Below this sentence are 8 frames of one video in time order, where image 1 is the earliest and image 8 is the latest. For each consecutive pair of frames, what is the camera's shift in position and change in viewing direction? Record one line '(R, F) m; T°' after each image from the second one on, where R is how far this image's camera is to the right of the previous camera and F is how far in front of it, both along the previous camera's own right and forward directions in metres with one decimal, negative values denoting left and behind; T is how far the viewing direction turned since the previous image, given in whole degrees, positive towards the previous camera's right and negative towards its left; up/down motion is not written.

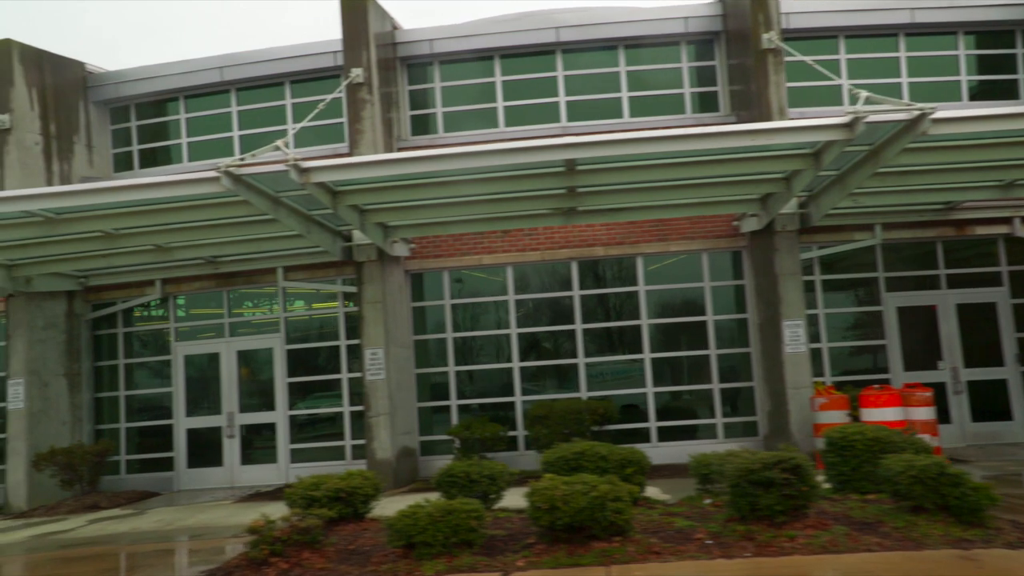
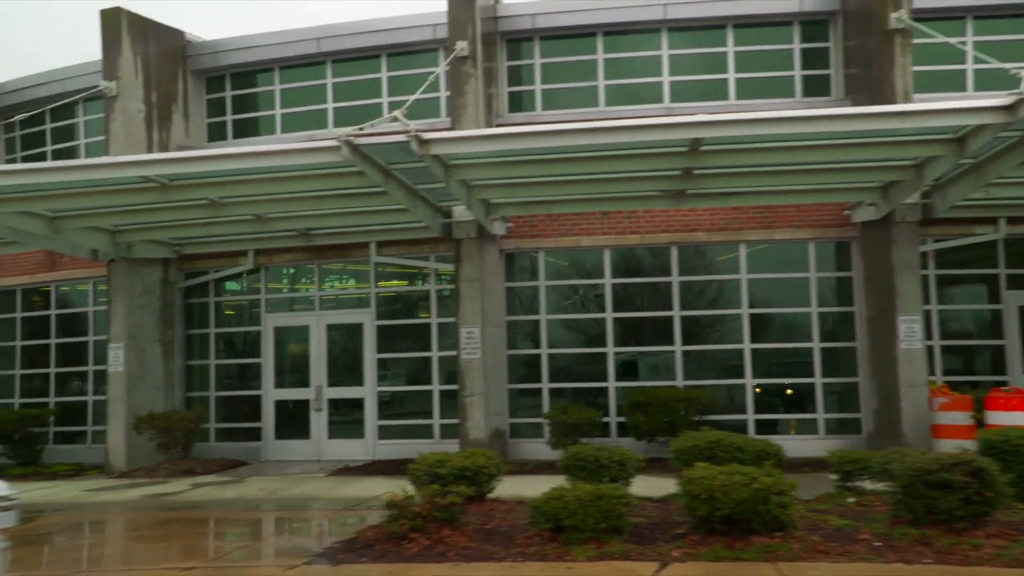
(-0.9, +0.2) m; -3°
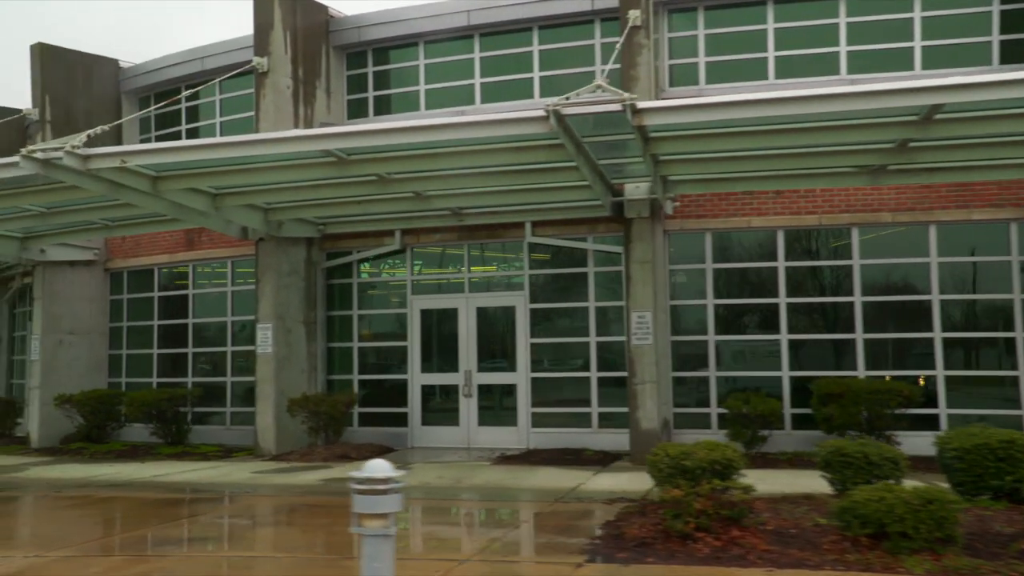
(-1.7, +0.6) m; -4°
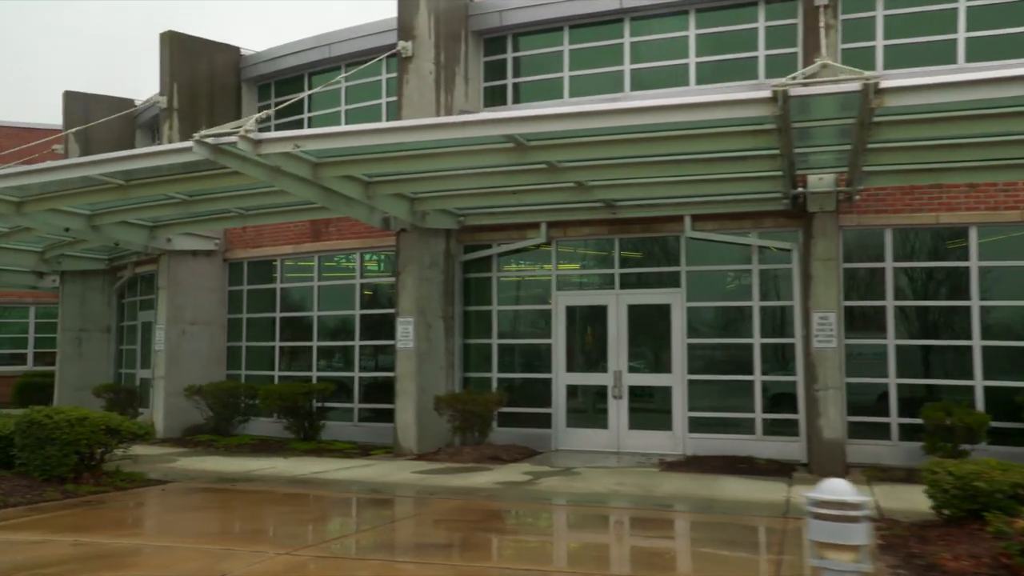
(-1.7, +0.7) m; -4°
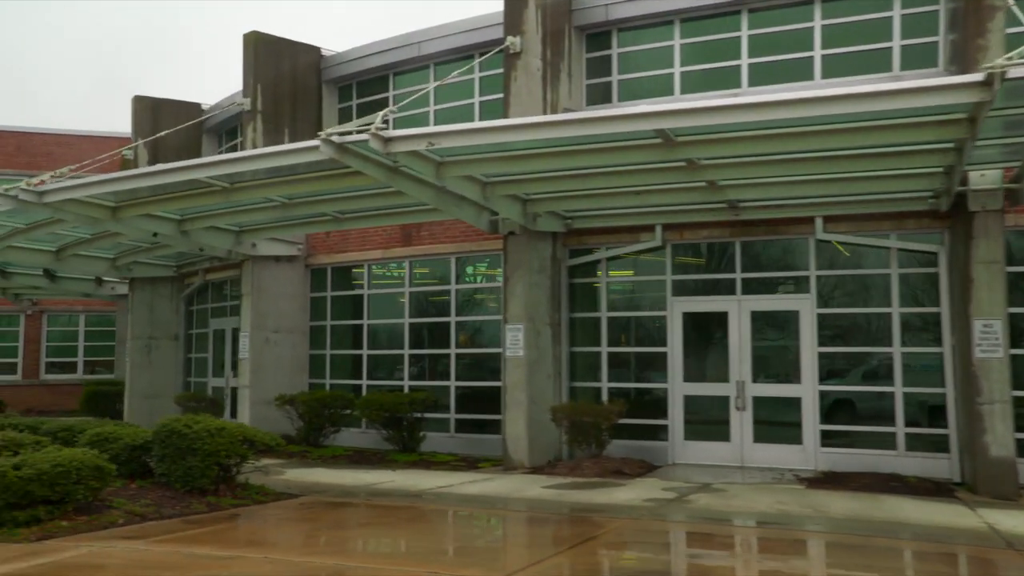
(-1.5, +0.6) m; -2°
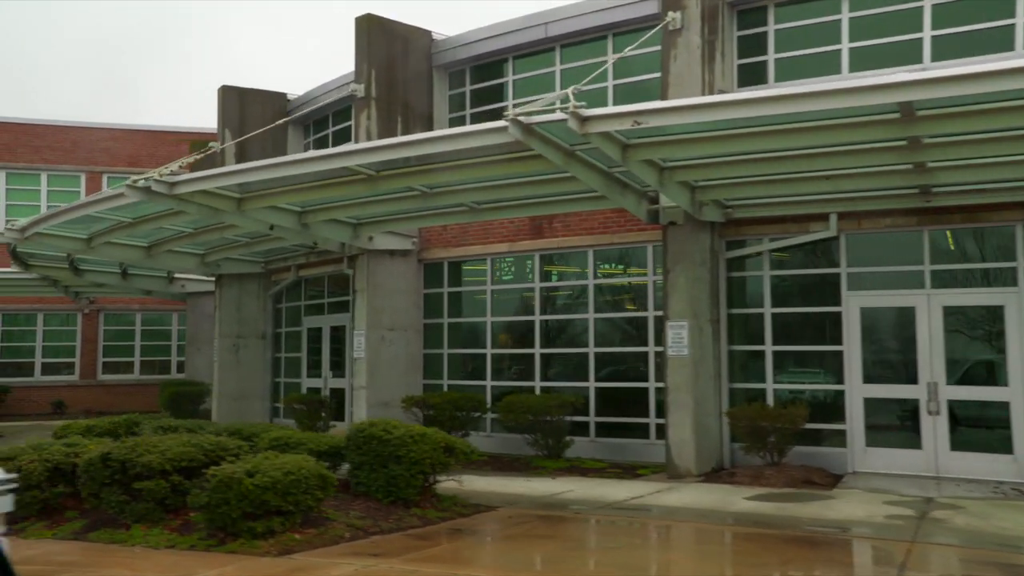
(-2.1, +0.9) m; -2°
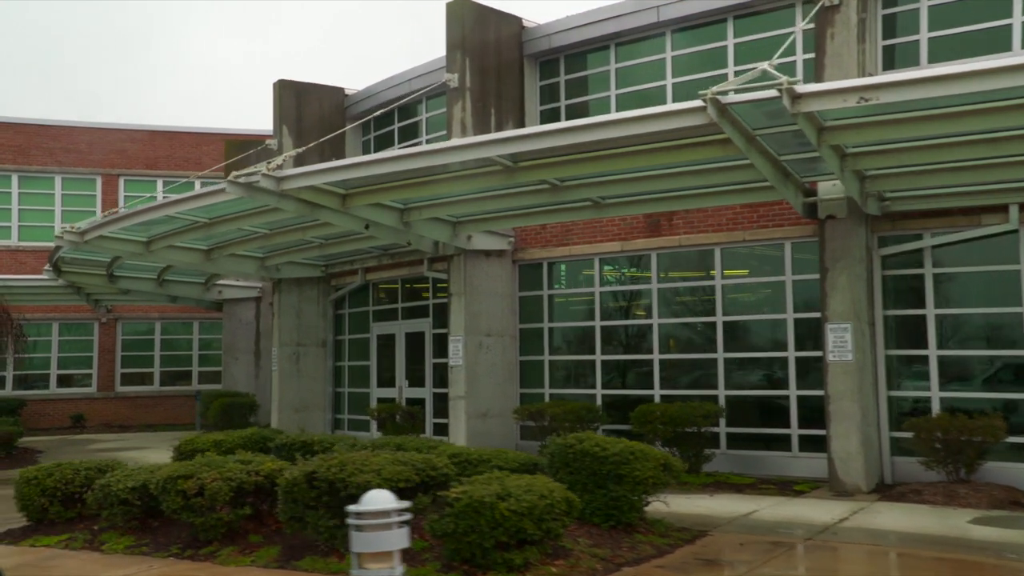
(-2.2, +1.1) m; 0°
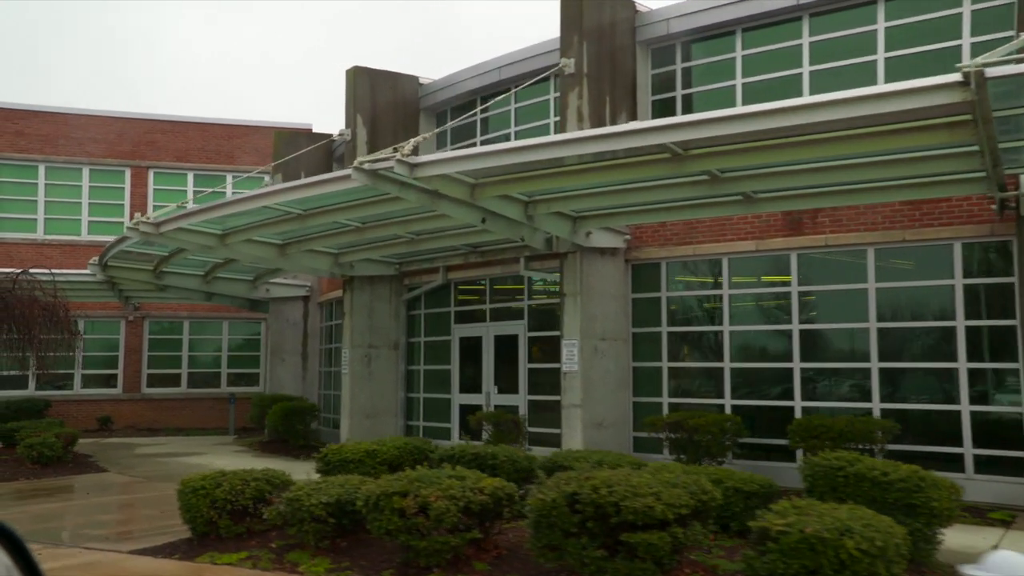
(-2.1, +1.1) m; -1°
